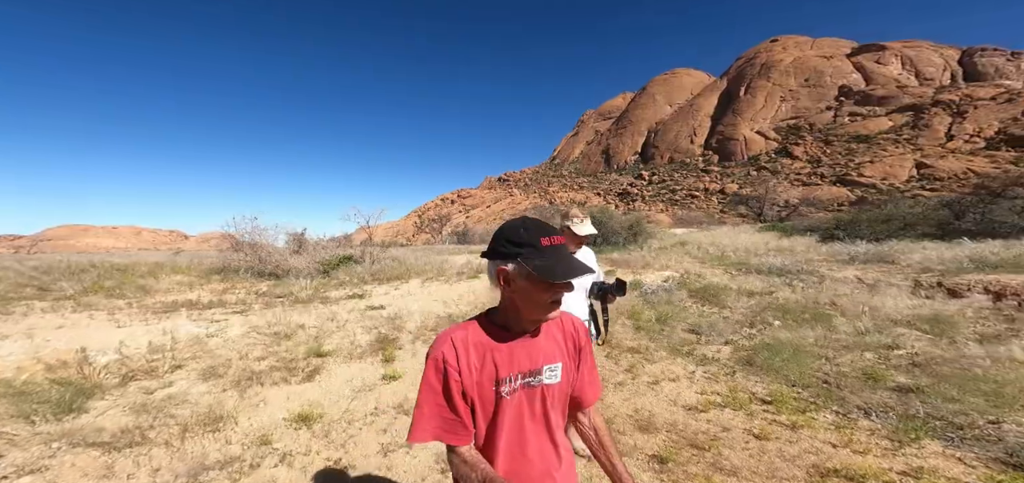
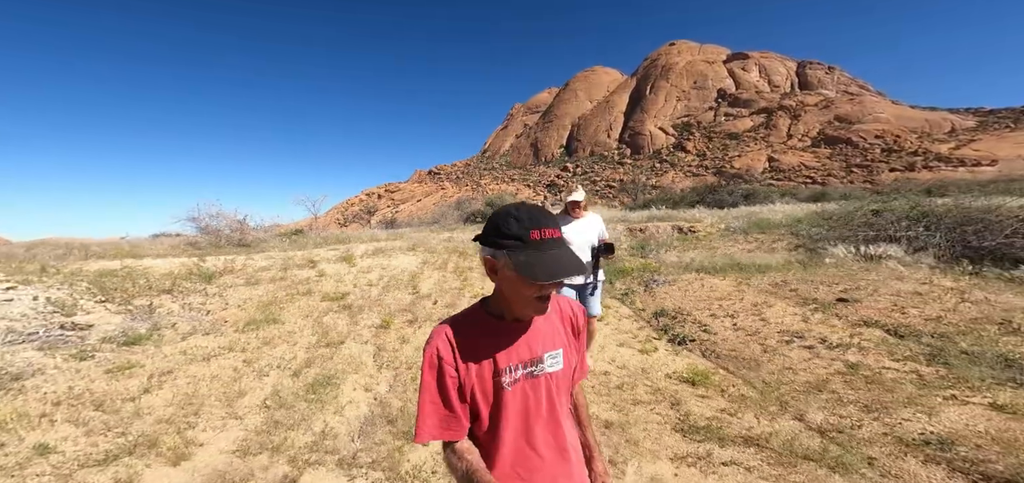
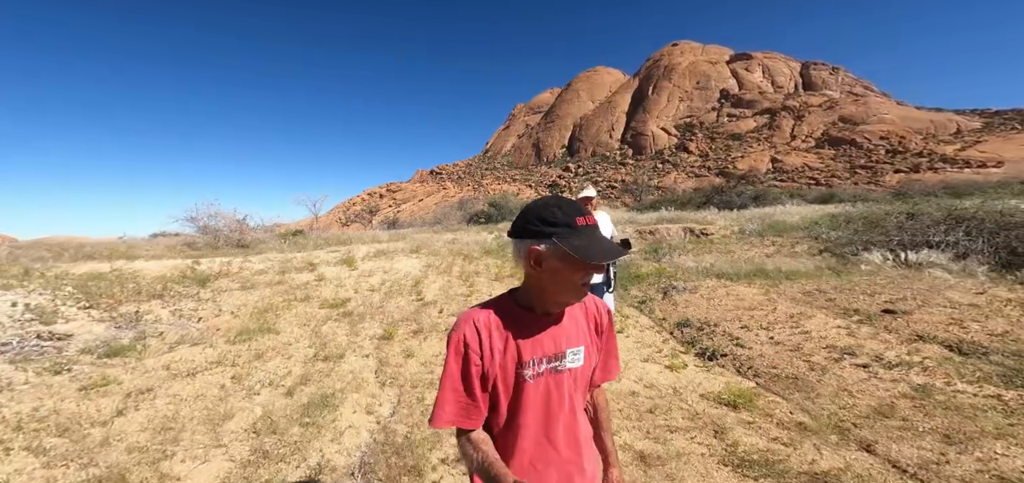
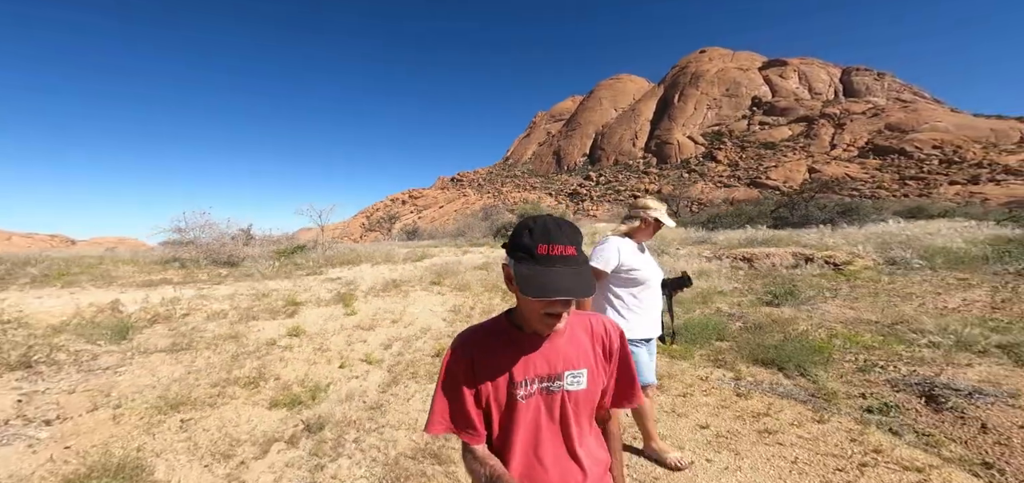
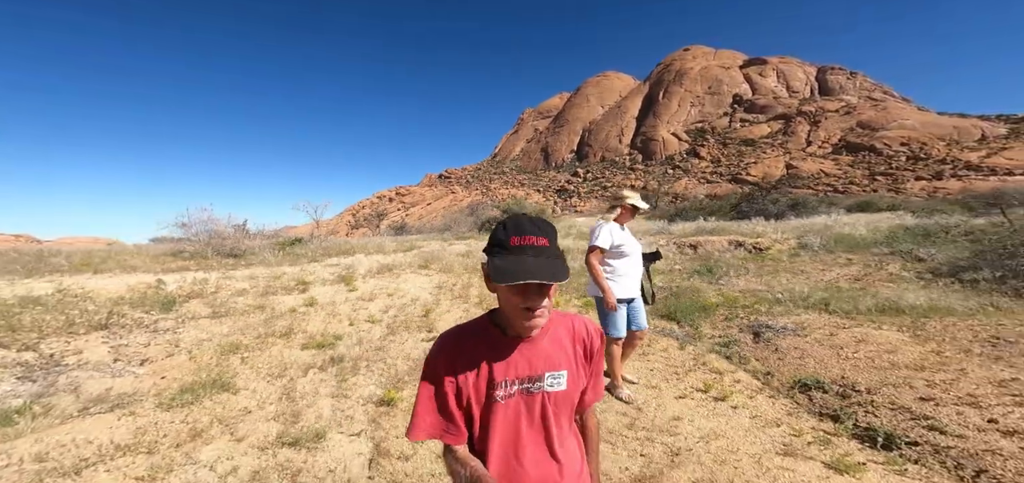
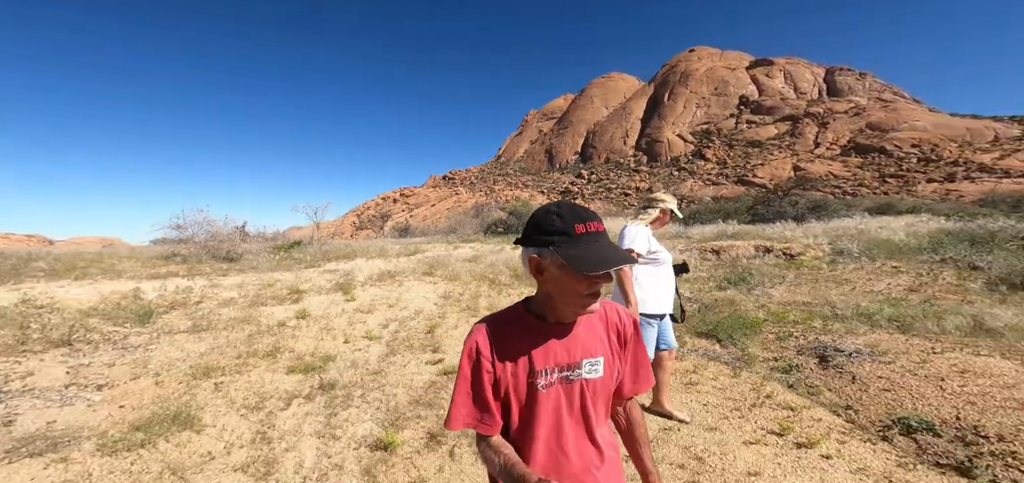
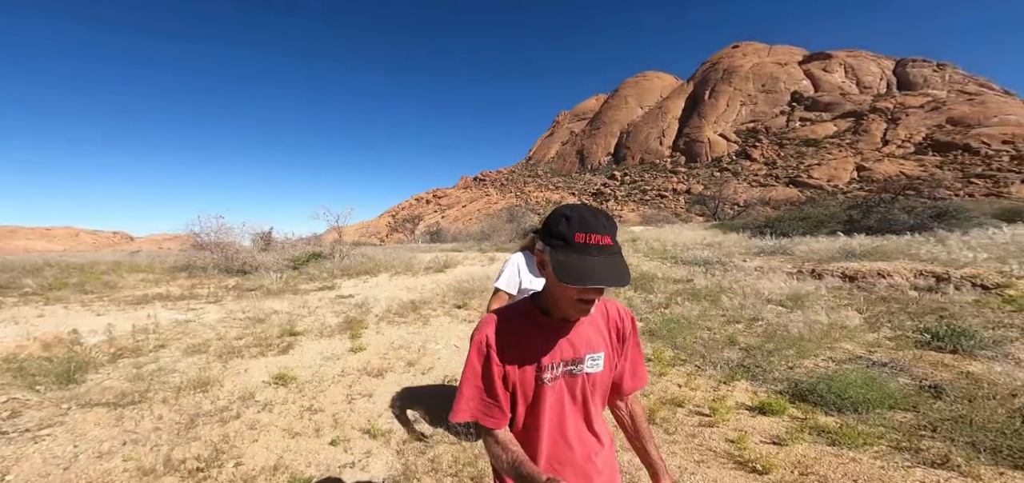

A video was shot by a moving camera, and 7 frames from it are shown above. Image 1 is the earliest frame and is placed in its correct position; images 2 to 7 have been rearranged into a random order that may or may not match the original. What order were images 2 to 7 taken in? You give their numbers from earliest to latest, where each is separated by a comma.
7, 4, 6, 5, 3, 2
